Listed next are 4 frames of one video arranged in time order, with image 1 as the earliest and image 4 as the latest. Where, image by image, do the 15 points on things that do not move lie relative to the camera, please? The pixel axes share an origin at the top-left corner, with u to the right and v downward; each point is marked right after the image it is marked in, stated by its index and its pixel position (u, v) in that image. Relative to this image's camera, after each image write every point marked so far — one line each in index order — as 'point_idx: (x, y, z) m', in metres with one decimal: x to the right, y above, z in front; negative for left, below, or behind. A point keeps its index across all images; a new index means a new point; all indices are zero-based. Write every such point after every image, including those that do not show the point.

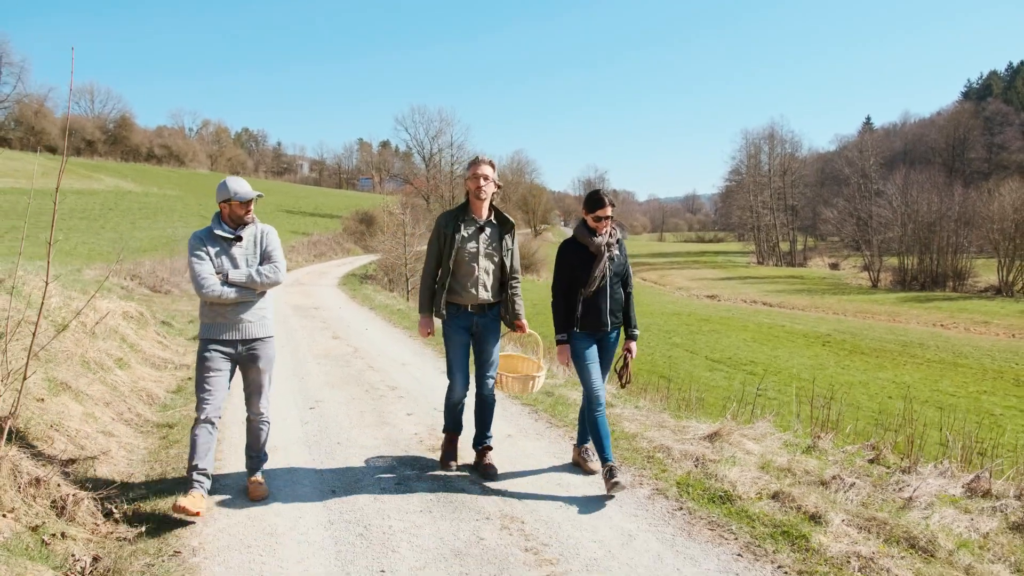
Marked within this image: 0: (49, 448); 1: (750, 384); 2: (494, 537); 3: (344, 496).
0: (-3.3, -1.1, +4.2) m
1: (+7.3, -2.8, +17.5) m
2: (-0.2, -1.5, +3.8) m
3: (-1.3, -1.5, +4.3) m
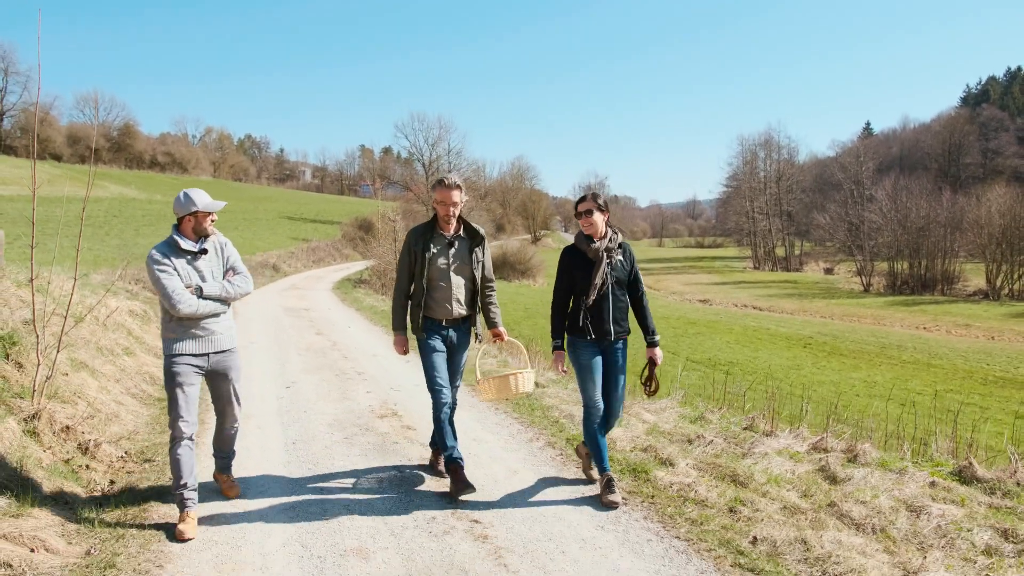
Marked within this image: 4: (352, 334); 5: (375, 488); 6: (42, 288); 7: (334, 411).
0: (-4.0, -1.1, +5.4) m
1: (+6.6, -2.9, +18.7) m
2: (-0.9, -1.5, +5.0) m
3: (-2.0, -1.5, +5.4) m
4: (-3.3, -0.9, +12.1) m
5: (-1.1, -1.5, +4.6) m
6: (-7.0, 0.0, +8.8) m
7: (-1.9, -1.3, +6.4) m
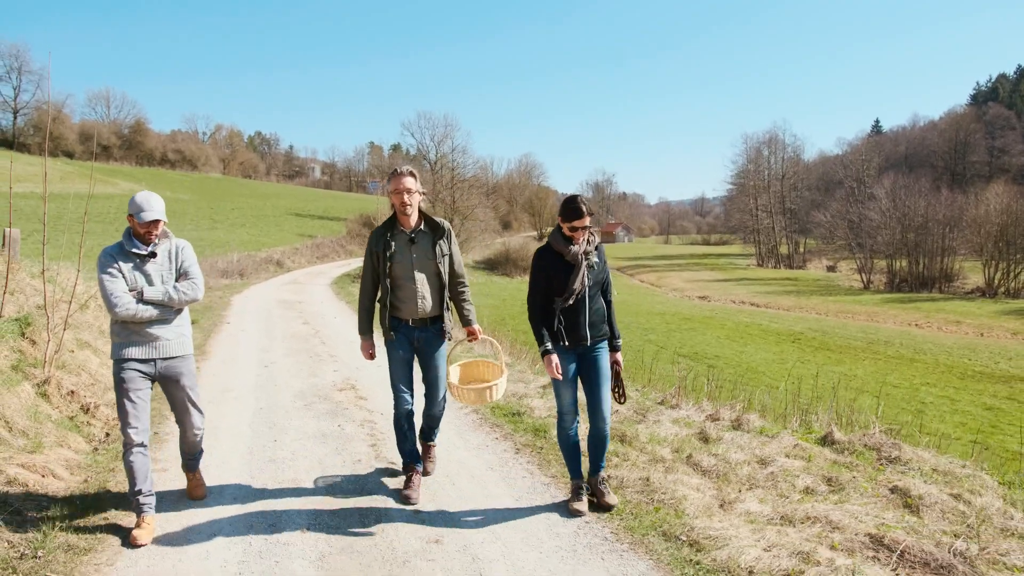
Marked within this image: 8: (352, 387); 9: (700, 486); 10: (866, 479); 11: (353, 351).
0: (-4.7, -1.0, +6.4) m
1: (+6.1, -2.7, +19.6) m
2: (-1.6, -1.4, +6.0) m
3: (-2.7, -1.4, +6.5) m
4: (-3.9, -0.8, +13.1) m
5: (-1.8, -1.5, +5.6) m
6: (-7.7, +0.1, +9.9) m
7: (-2.7, -1.2, +7.4) m
8: (-2.0, -1.2, +7.4) m
9: (+1.5, -1.6, +4.7) m
10: (+3.1, -1.7, +5.2) m
11: (-2.6, -1.0, +9.8) m
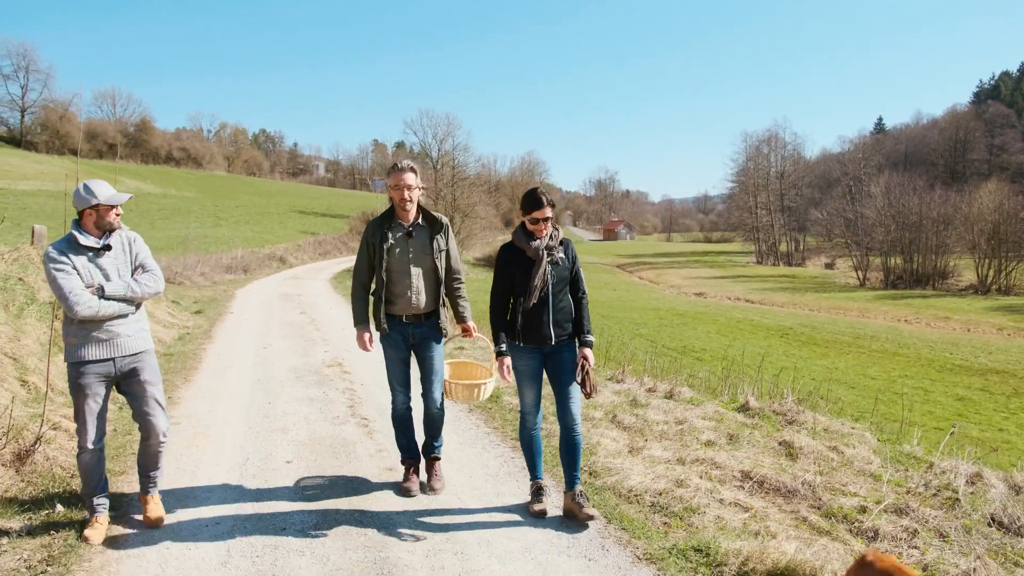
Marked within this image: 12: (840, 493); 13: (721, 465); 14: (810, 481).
0: (-5.2, -0.8, +7.5) m
1: (+5.7, -2.5, +20.6) m
2: (-2.1, -1.3, +7.0) m
3: (-3.2, -1.2, +7.5) m
4: (-4.4, -0.6, +14.2) m
5: (-2.3, -1.3, +6.7) m
6: (-8.2, +0.3, +11.0) m
7: (-3.1, -1.1, +8.5) m
8: (-2.5, -1.1, +8.5) m
9: (+1.0, -1.5, +5.7) m
10: (+2.6, -1.5, +6.2) m
11: (-3.1, -0.9, +10.8) m
12: (+2.7, -1.7, +4.8) m
13: (+1.9, -1.6, +5.2) m
14: (+2.5, -1.6, +5.0) m
